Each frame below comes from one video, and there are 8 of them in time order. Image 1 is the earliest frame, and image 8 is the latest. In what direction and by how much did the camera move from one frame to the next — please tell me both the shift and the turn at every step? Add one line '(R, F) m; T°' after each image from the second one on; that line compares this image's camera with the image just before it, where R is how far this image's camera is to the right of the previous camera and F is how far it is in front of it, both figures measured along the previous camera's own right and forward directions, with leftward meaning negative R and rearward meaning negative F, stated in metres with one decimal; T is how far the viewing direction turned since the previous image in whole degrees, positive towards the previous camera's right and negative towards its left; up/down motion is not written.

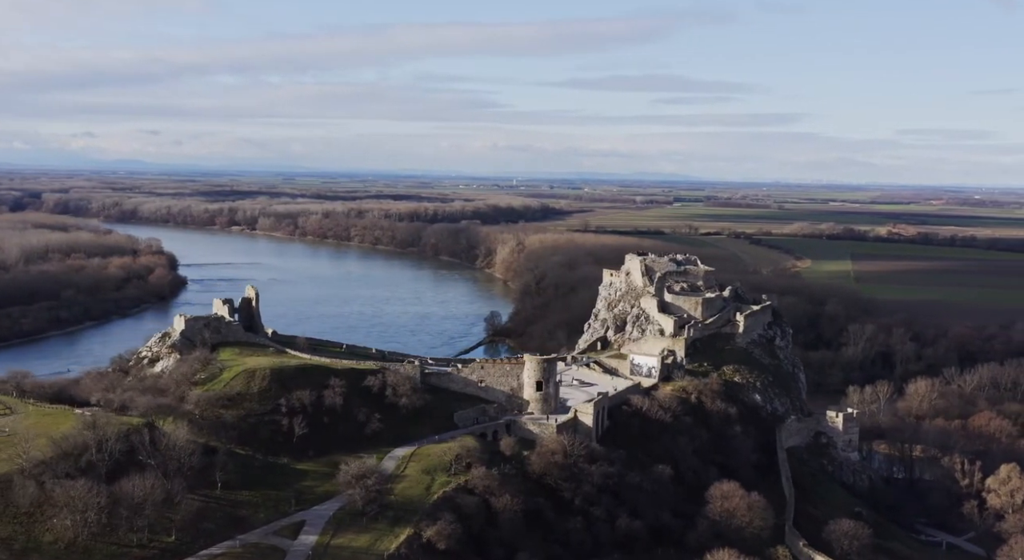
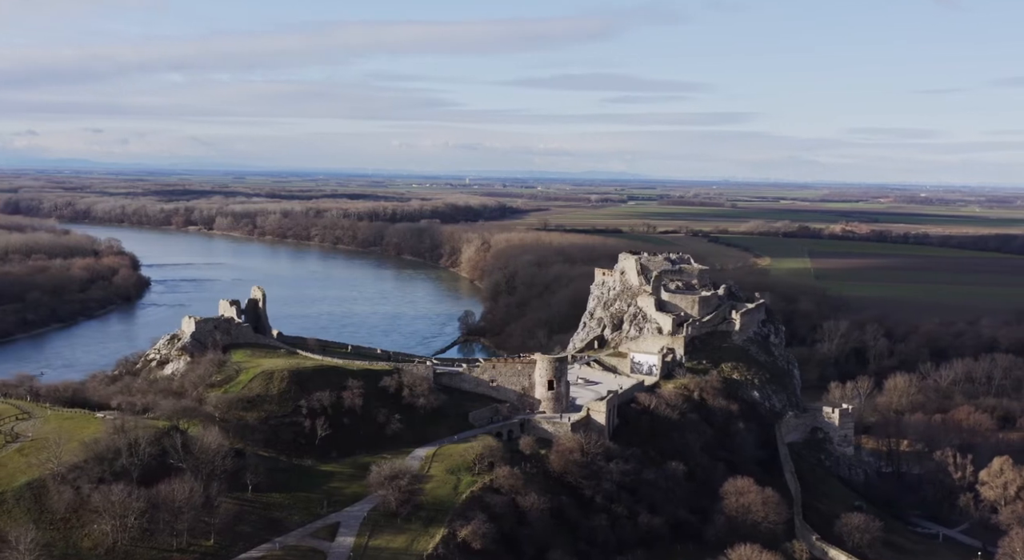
(-2.0, -0.1) m; +2°
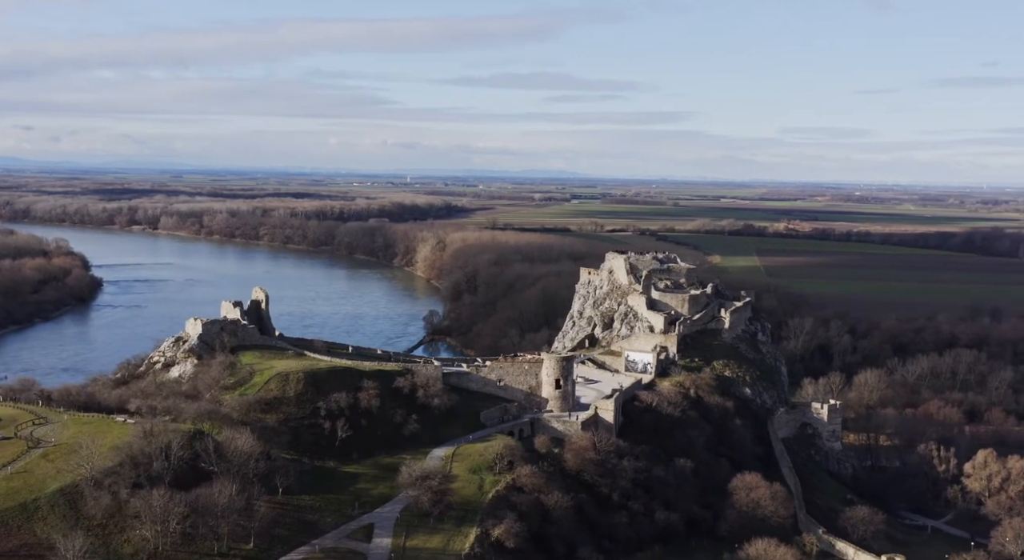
(-2.3, -0.1) m; +3°
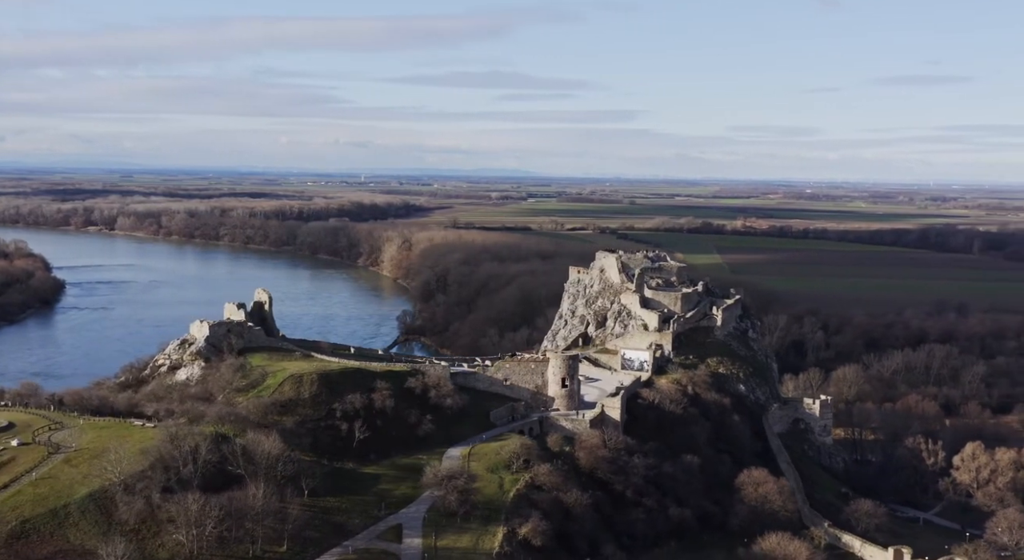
(-1.8, -0.1) m; +2°
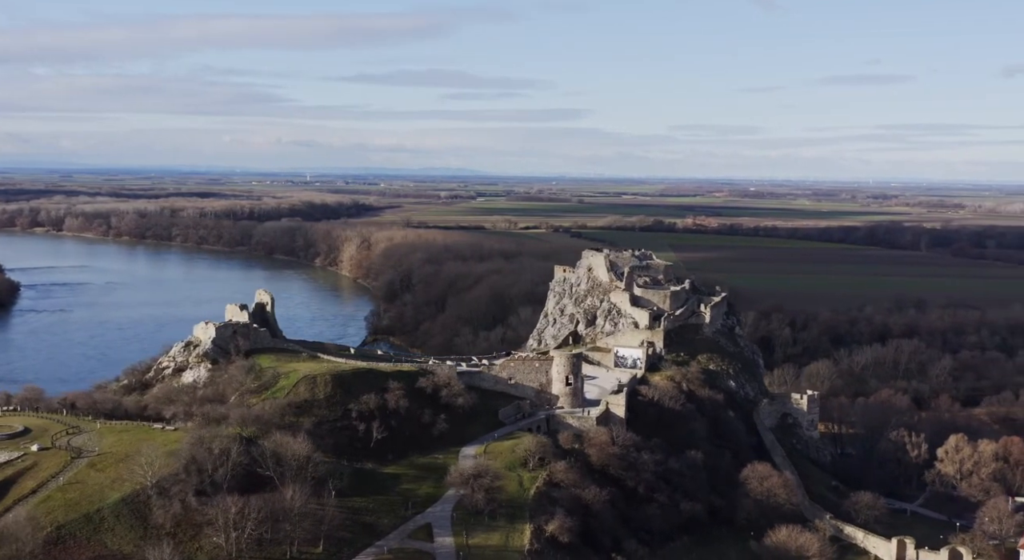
(-2.0, -0.2) m; +3°
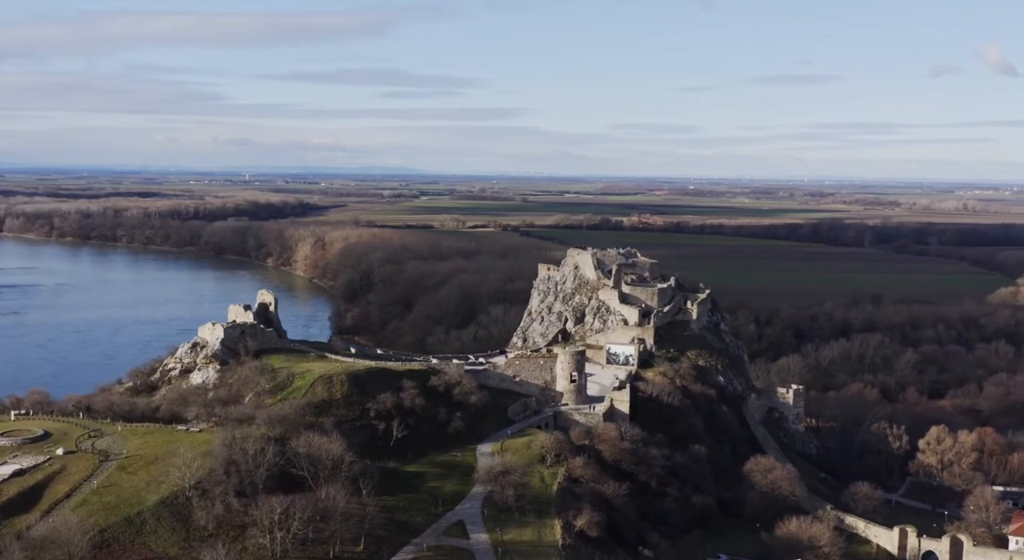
(-2.2, -0.2) m; +3°
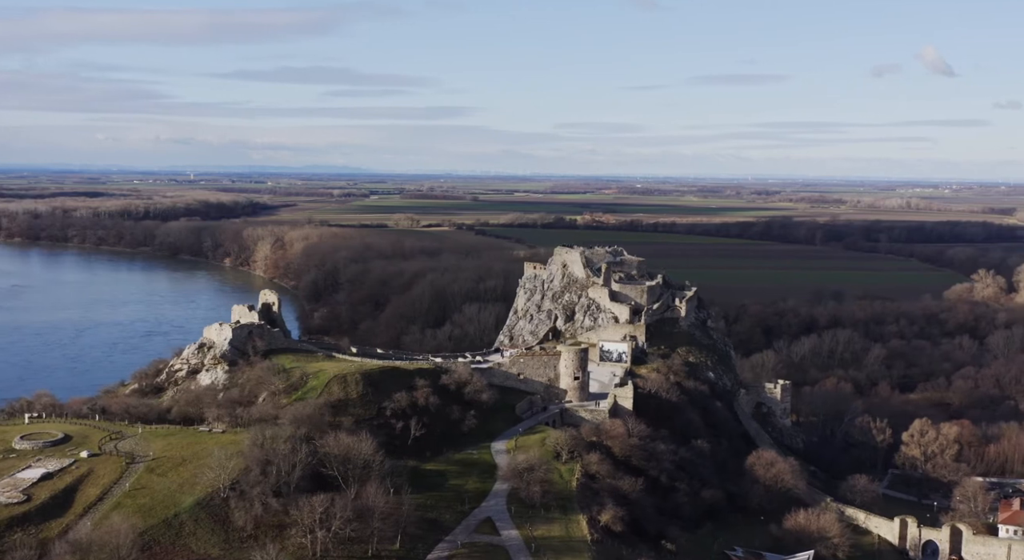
(-2.0, -0.2) m; +3°
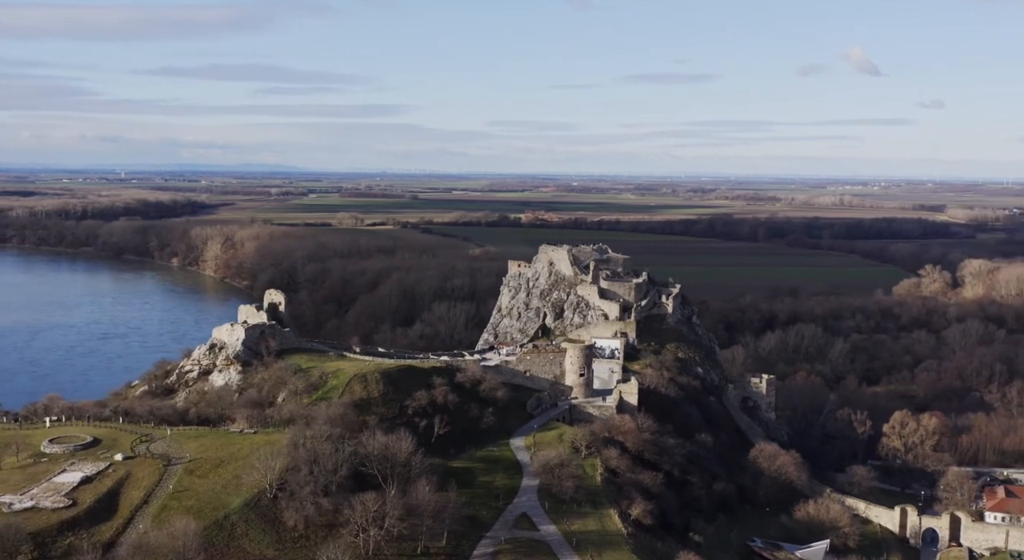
(-2.5, -0.2) m; +3°
